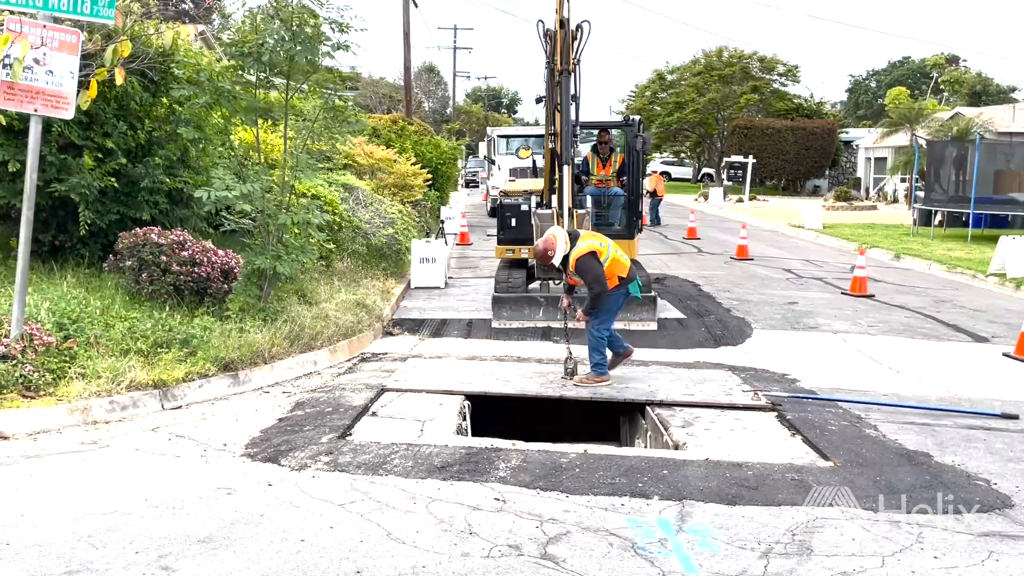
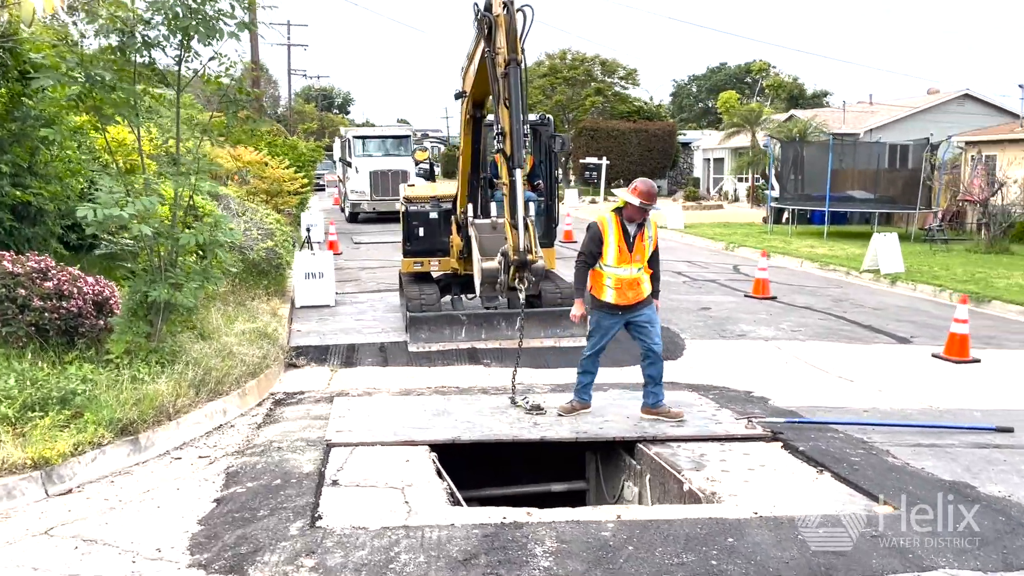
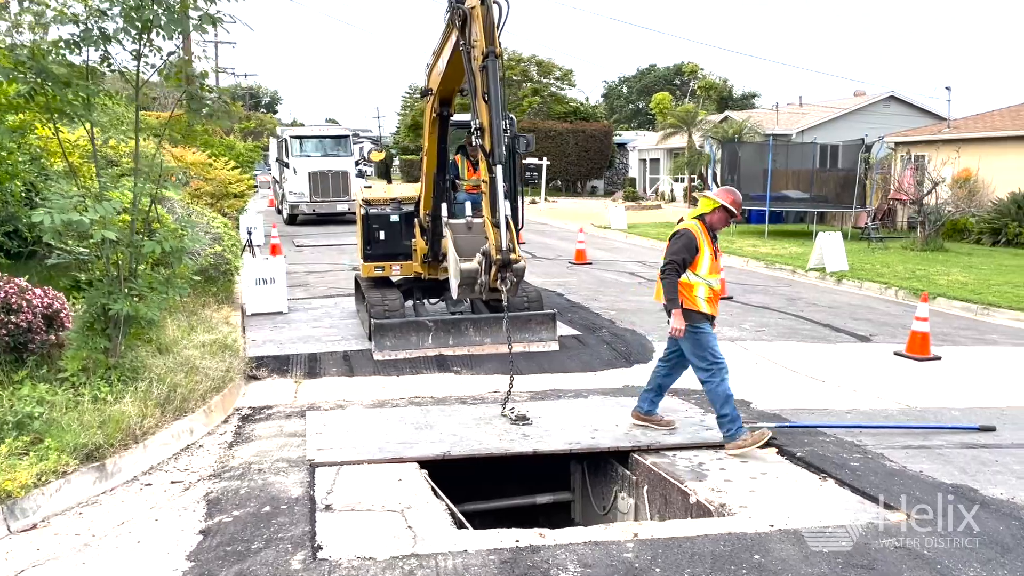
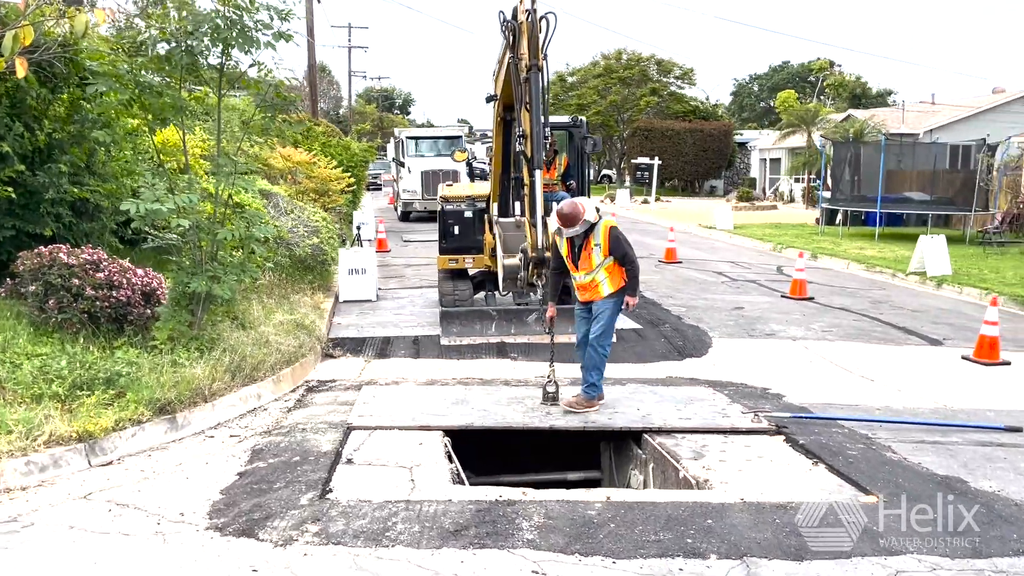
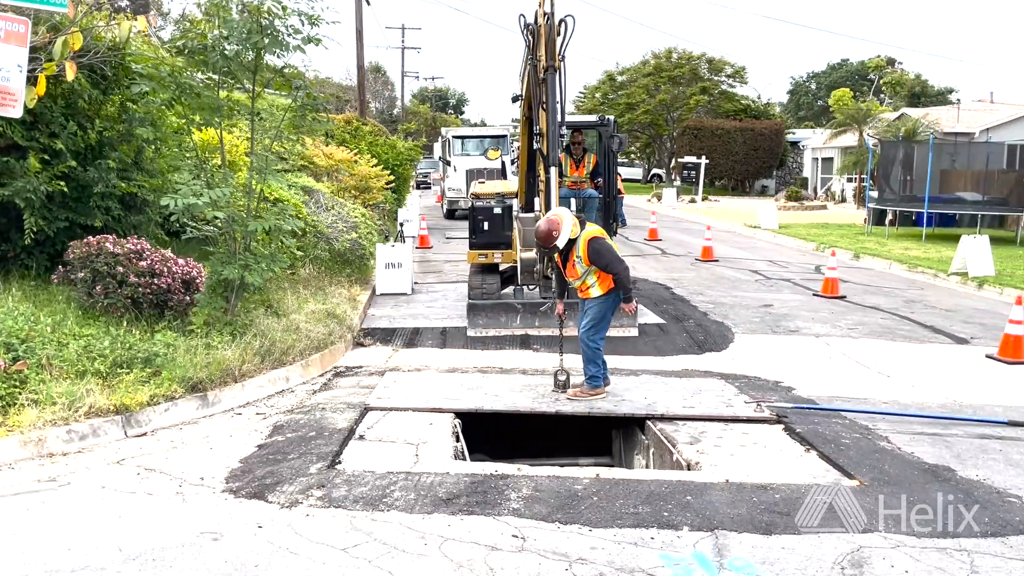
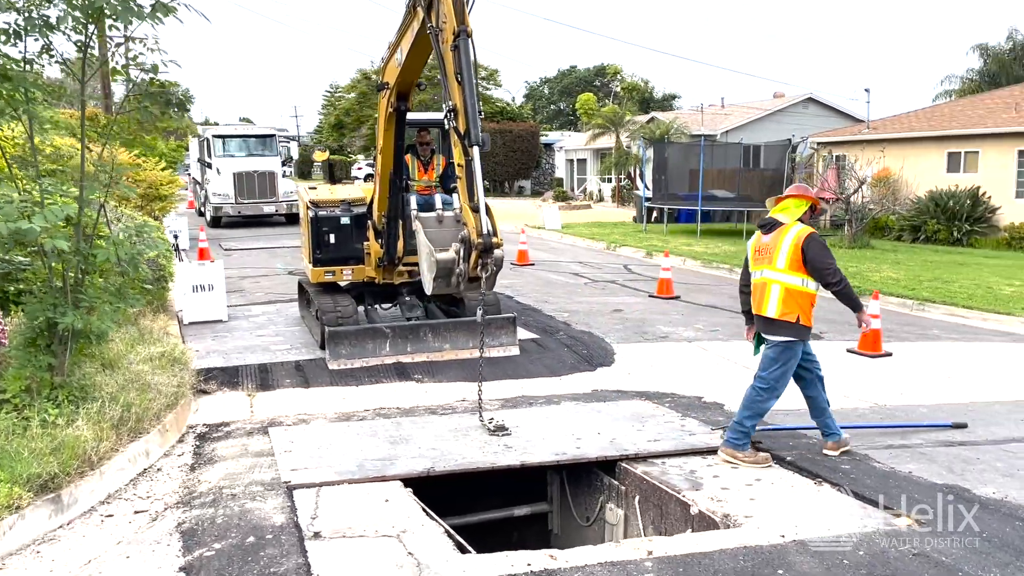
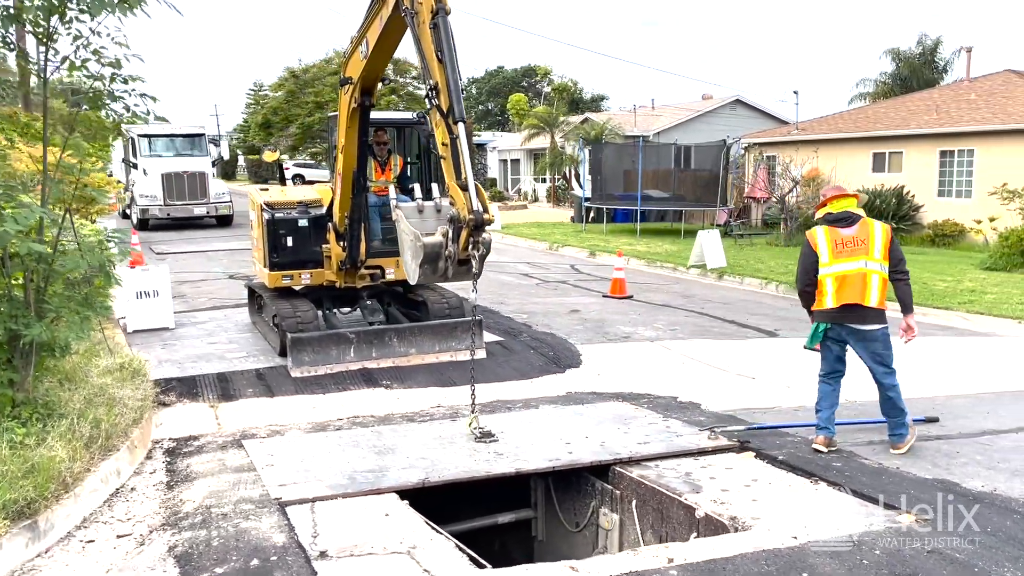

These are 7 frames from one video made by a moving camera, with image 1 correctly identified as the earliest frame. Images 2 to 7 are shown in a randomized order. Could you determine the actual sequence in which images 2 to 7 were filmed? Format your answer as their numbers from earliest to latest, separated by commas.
5, 4, 2, 3, 6, 7
